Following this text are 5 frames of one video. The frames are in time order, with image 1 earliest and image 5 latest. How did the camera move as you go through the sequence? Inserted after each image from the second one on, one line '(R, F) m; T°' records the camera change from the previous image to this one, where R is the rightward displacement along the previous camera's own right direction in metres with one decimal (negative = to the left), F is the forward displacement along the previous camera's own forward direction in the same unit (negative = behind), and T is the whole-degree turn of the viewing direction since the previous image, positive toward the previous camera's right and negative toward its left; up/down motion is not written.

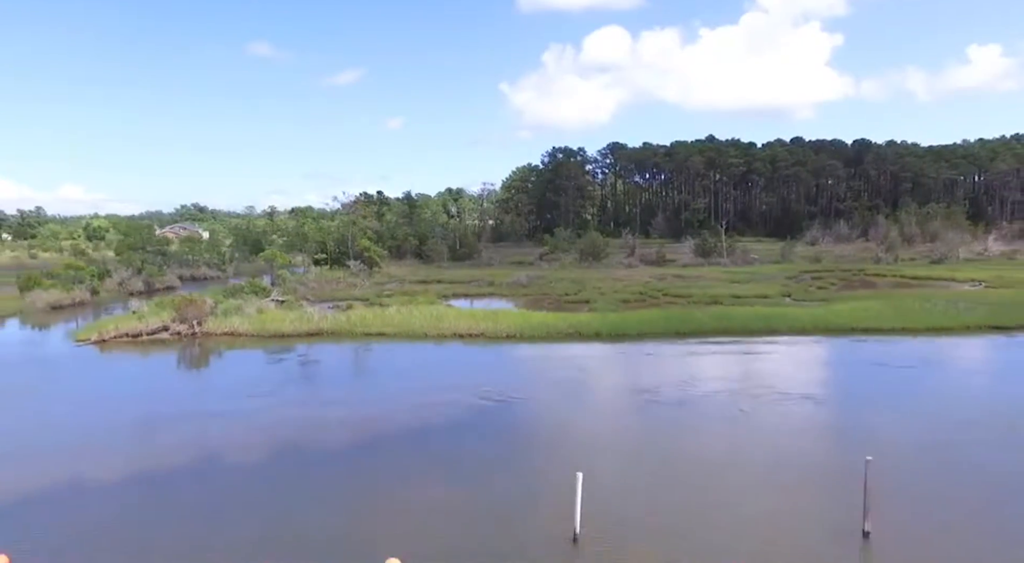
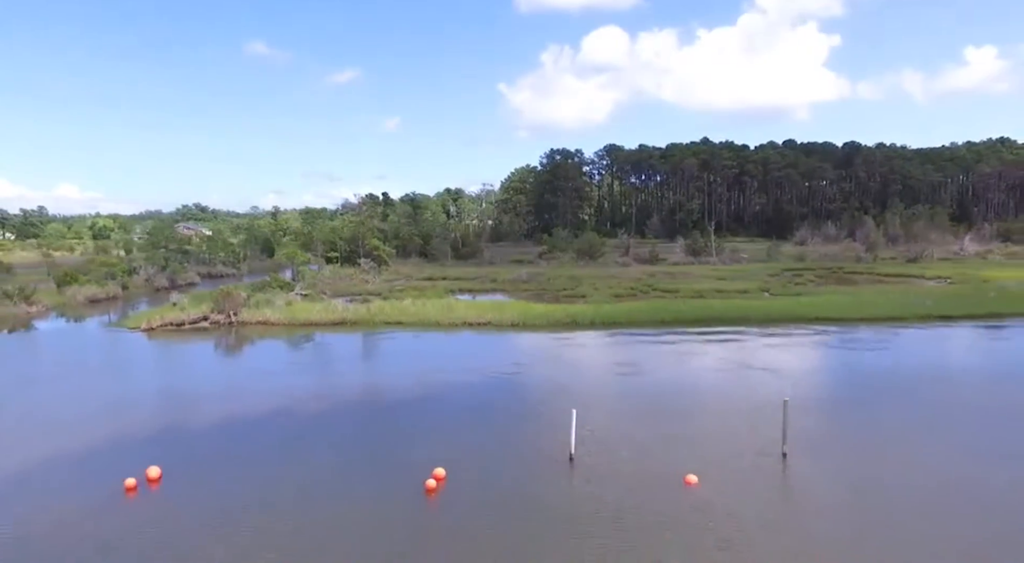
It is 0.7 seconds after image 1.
(-0.3, -3.4) m; 0°
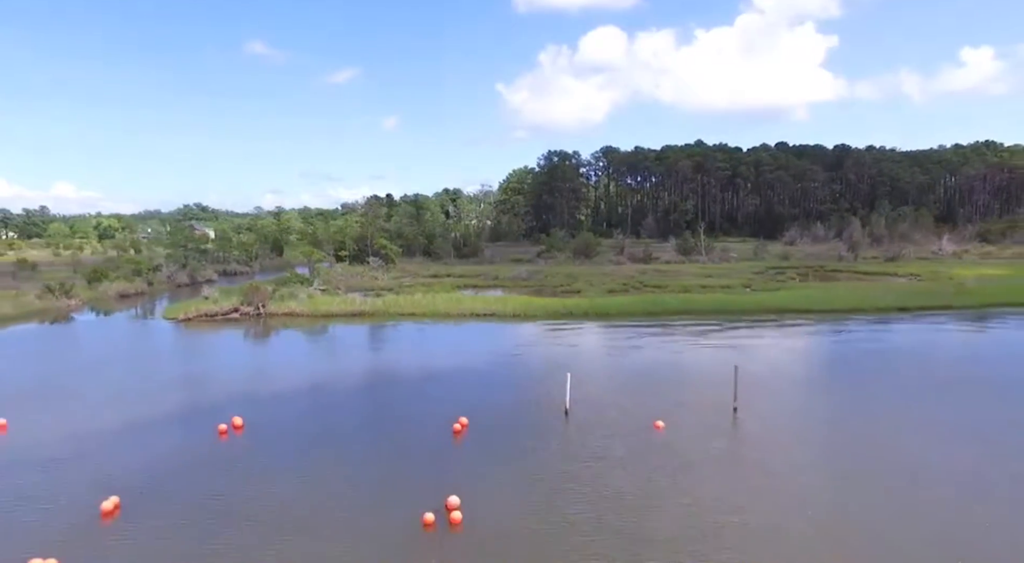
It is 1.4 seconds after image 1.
(-0.2, -3.3) m; 0°
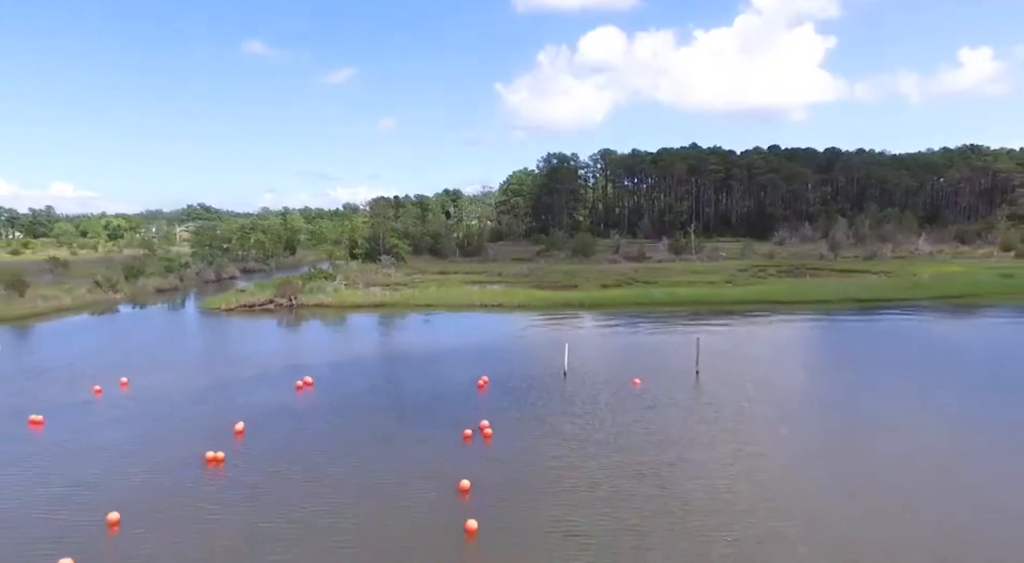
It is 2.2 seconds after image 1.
(-0.3, -4.4) m; 0°
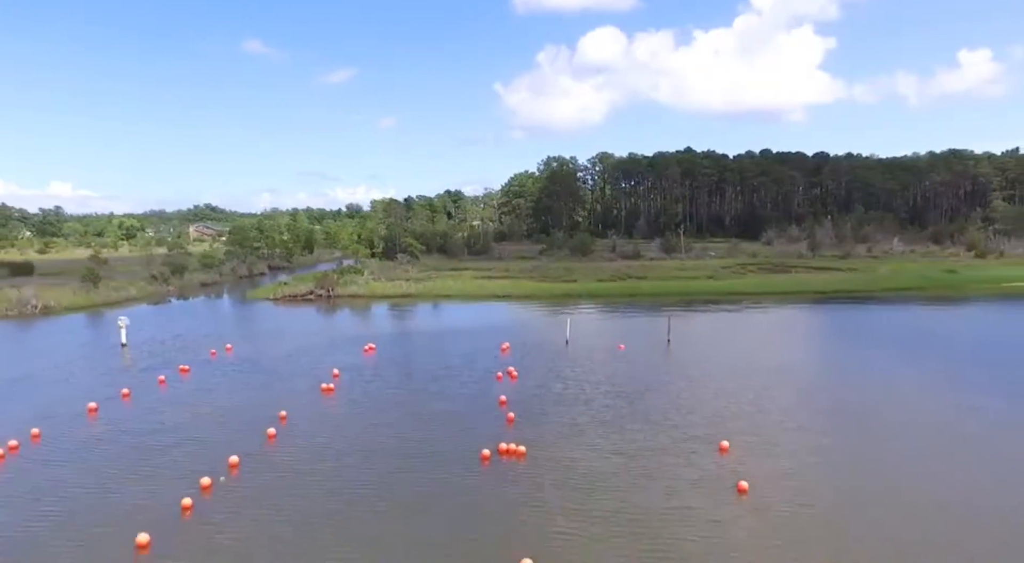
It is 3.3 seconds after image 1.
(-0.6, -6.1) m; 0°
